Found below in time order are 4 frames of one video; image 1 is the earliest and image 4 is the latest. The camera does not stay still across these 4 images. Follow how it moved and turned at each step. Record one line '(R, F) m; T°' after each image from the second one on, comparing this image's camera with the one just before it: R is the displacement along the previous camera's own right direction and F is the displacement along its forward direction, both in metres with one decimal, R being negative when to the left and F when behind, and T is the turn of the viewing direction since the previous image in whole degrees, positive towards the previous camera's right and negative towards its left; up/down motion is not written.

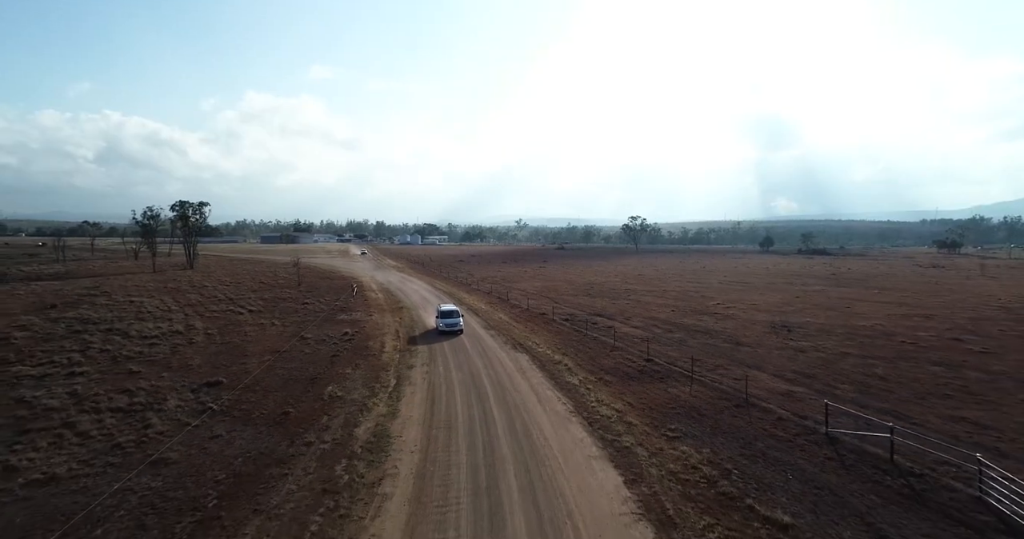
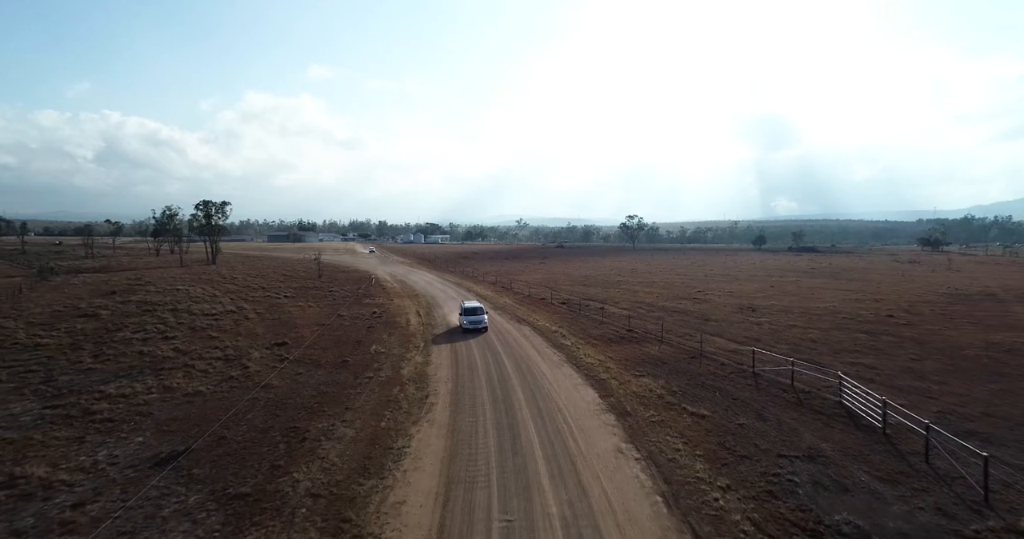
(-0.3, -5.8) m; 0°
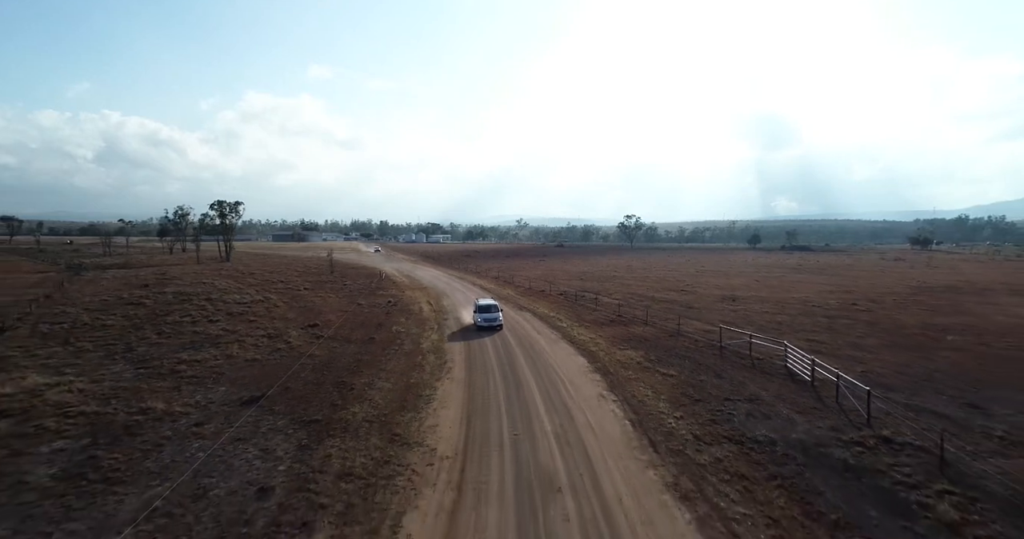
(-0.2, -4.0) m; 0°
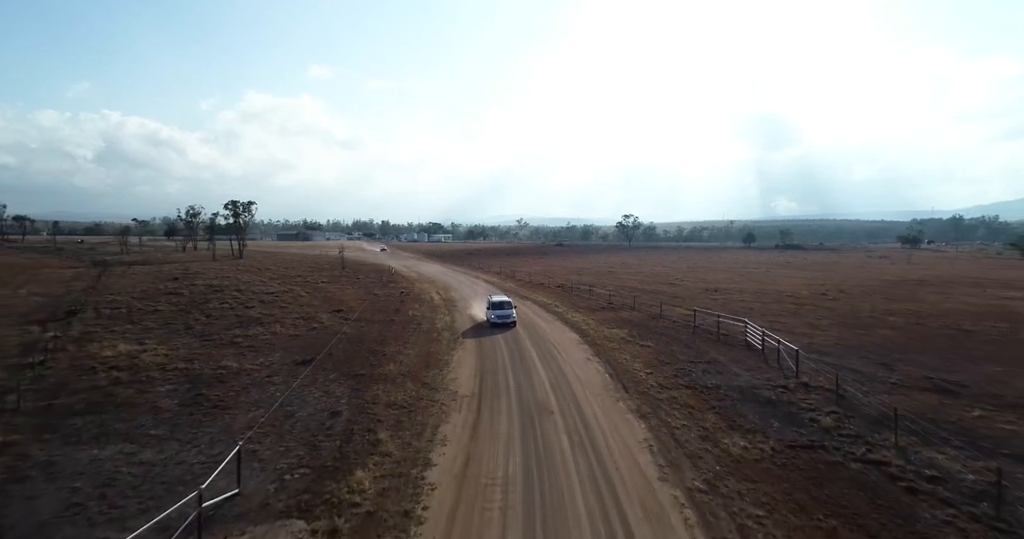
(-0.1, -4.2) m; 0°
